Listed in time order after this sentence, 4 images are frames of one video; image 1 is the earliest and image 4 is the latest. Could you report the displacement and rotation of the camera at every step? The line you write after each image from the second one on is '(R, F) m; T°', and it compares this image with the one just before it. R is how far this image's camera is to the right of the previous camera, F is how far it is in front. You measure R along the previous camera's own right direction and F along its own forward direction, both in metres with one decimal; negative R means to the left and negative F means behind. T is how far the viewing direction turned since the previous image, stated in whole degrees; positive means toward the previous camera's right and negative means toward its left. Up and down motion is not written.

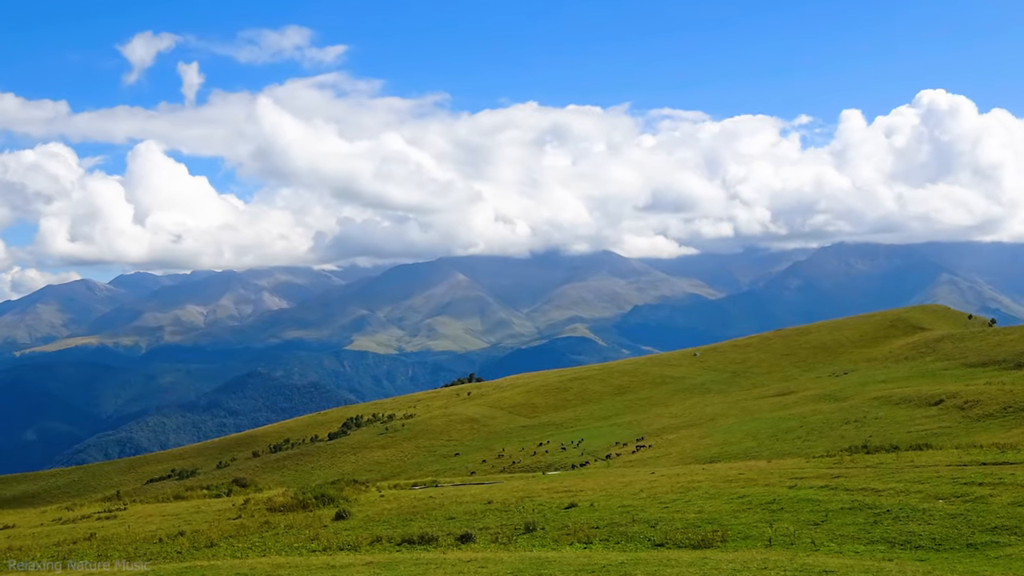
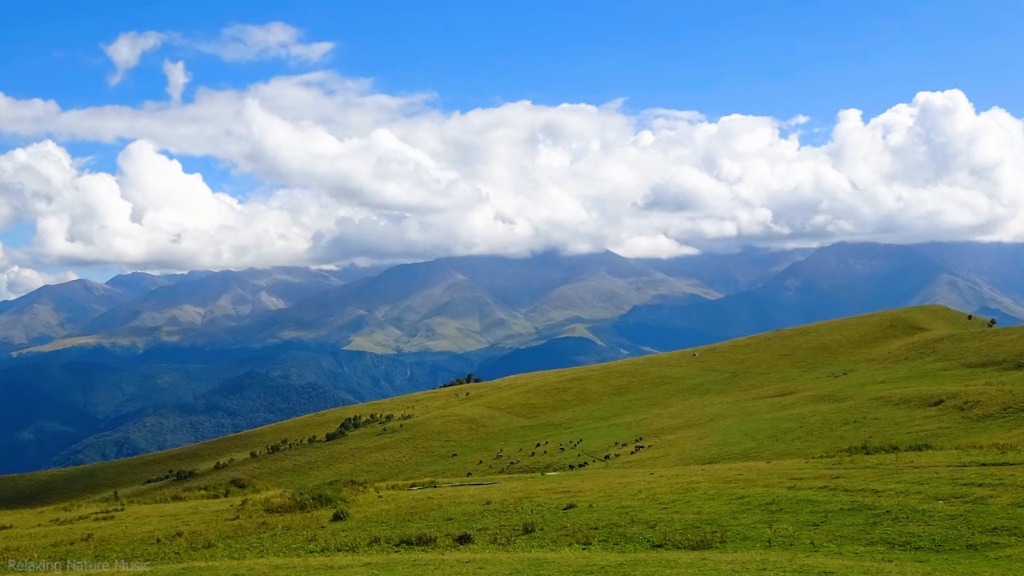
(+0.1, +0.2) m; 0°
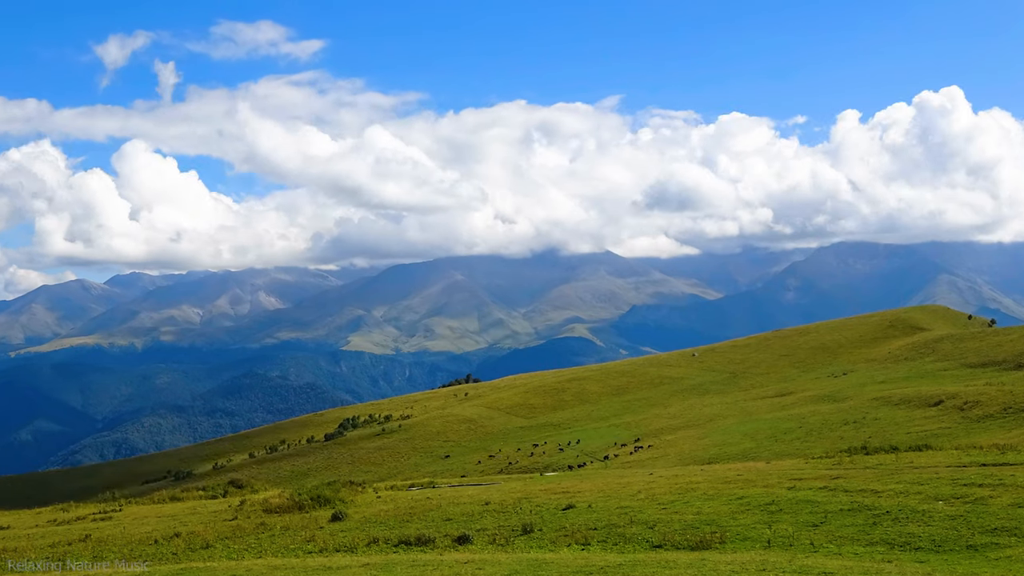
(+0.1, +0.2) m; 0°
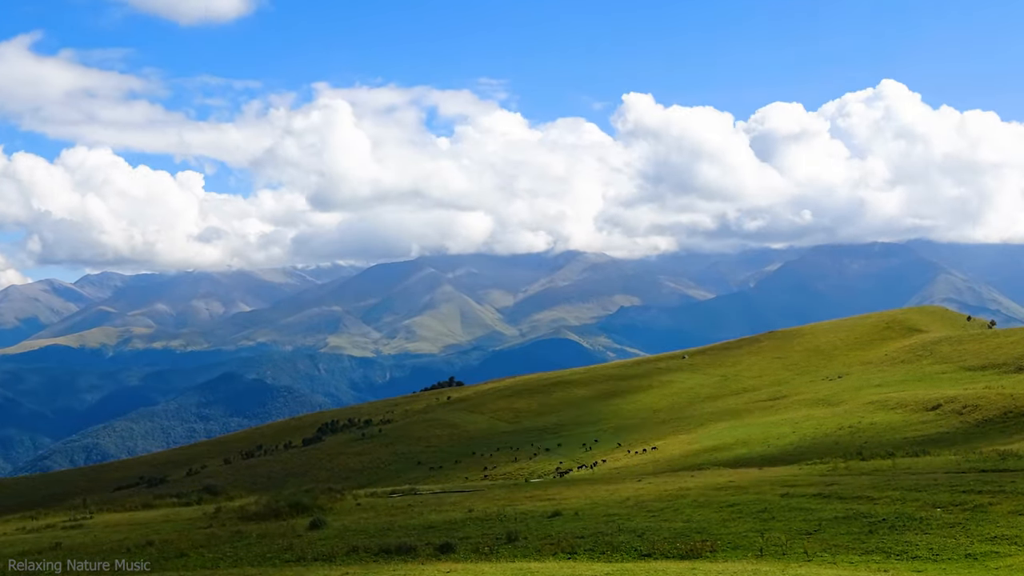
(+0.8, +2.3) m; +1°
